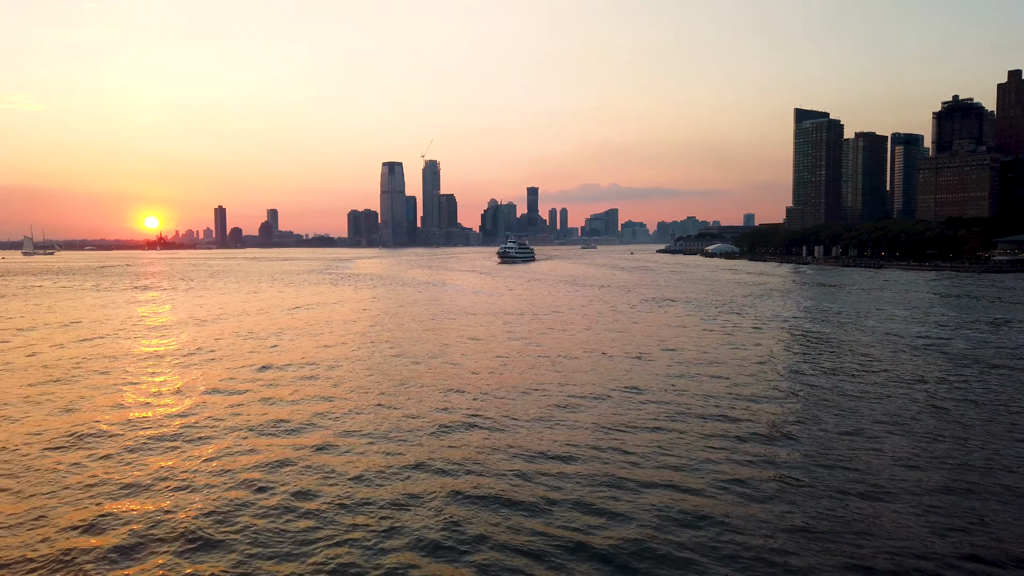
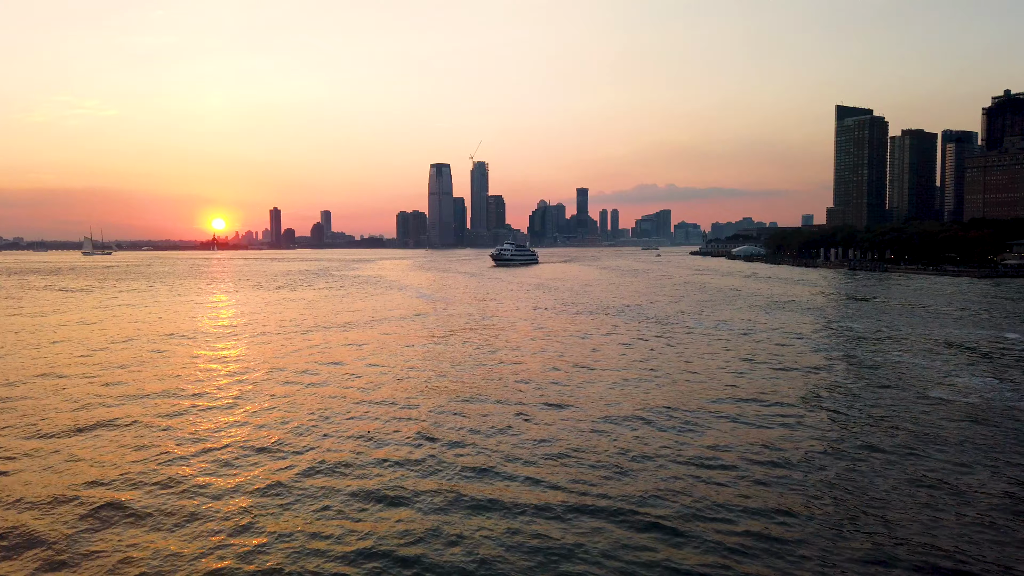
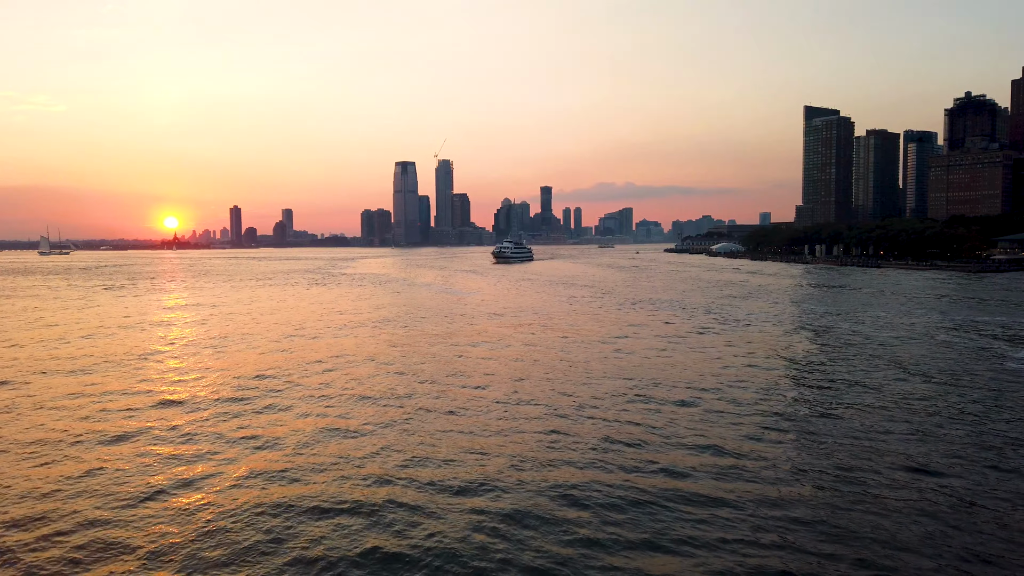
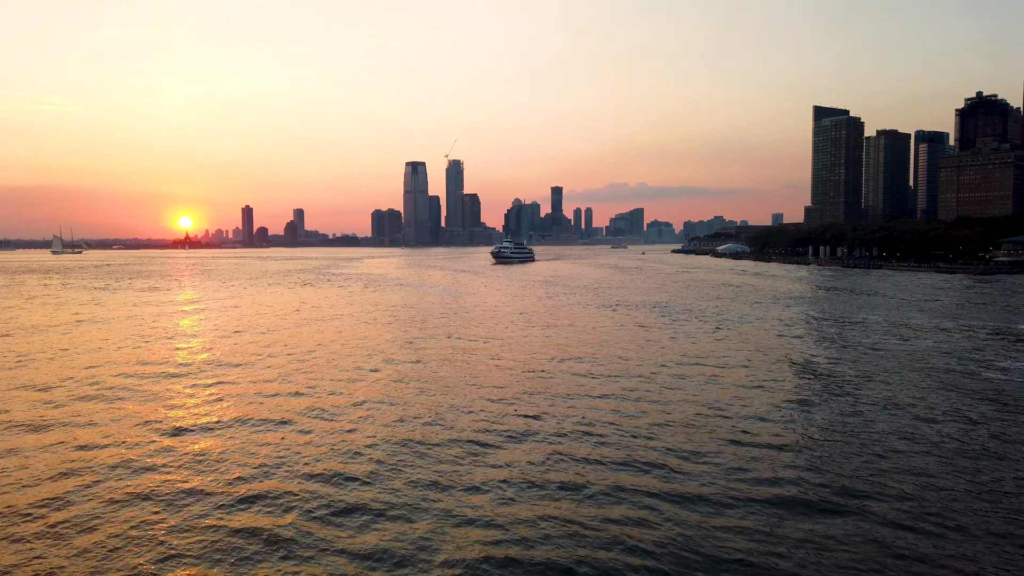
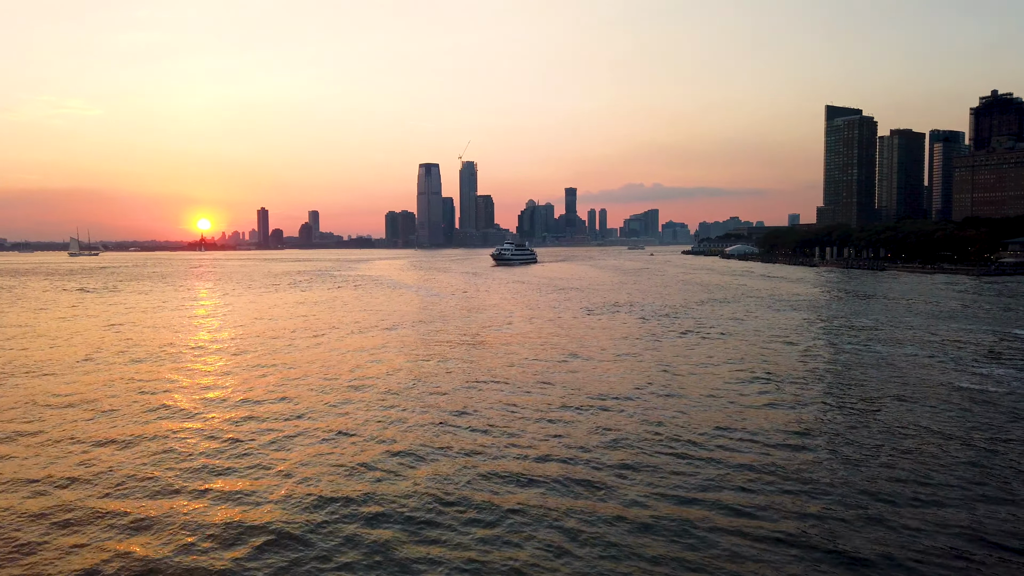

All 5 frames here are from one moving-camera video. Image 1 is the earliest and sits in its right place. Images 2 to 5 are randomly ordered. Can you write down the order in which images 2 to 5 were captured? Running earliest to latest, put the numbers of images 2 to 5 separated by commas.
3, 4, 5, 2
